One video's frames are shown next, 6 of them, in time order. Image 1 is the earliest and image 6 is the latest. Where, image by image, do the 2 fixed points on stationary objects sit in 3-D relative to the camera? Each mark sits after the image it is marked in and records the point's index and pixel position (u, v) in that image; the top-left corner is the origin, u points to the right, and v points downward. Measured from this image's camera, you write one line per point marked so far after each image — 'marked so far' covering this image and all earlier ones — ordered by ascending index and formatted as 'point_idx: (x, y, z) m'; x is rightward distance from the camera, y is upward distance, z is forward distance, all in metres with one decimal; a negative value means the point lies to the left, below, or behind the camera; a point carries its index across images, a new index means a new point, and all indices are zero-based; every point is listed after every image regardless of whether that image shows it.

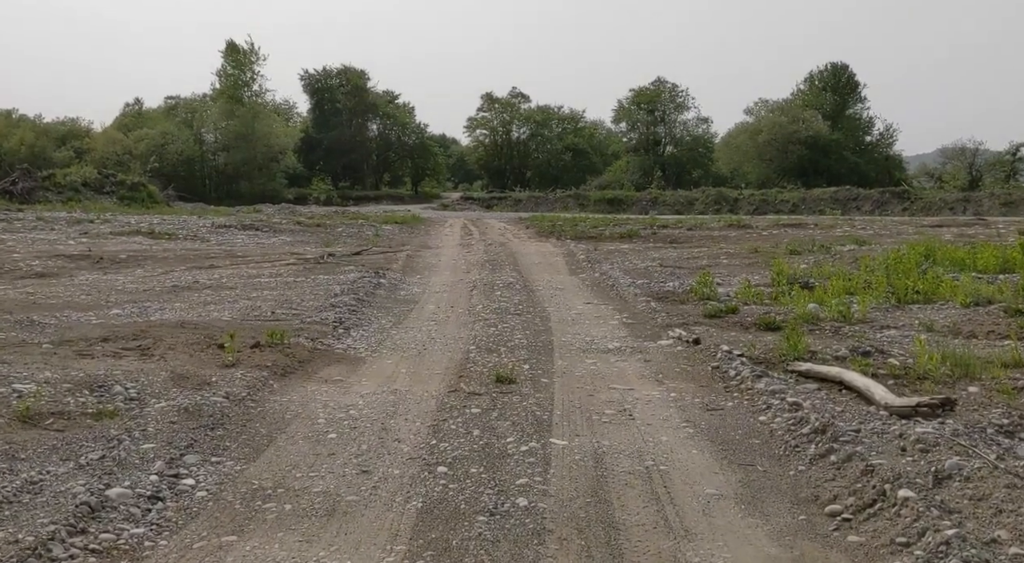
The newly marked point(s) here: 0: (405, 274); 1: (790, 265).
0: (-2.2, +0.1, +19.8) m
1: (+5.5, +0.3, +18.9) m
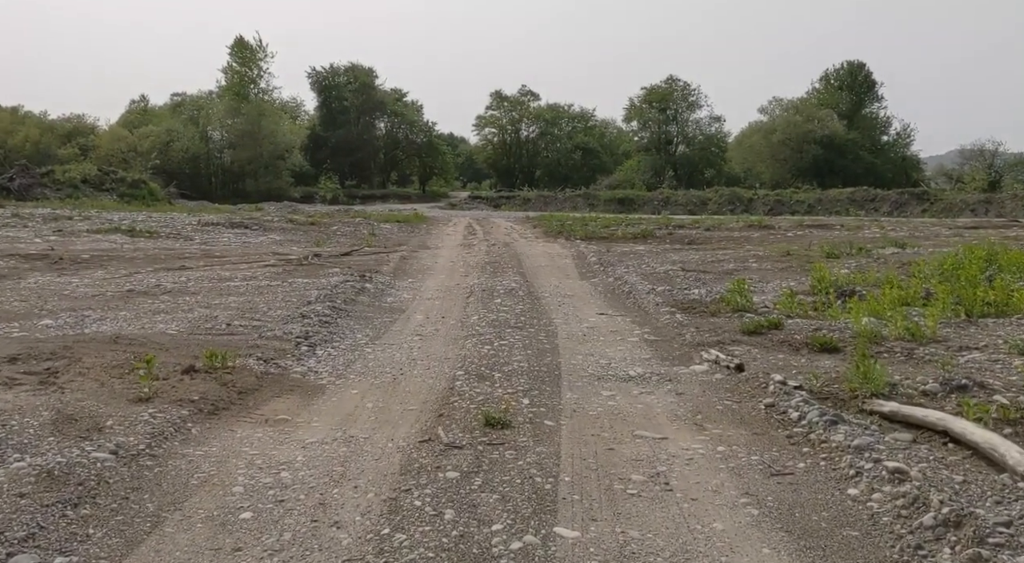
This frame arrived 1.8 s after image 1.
0: (-2.1, +0.1, +17.6) m
1: (+5.5, +0.2, +16.7) m
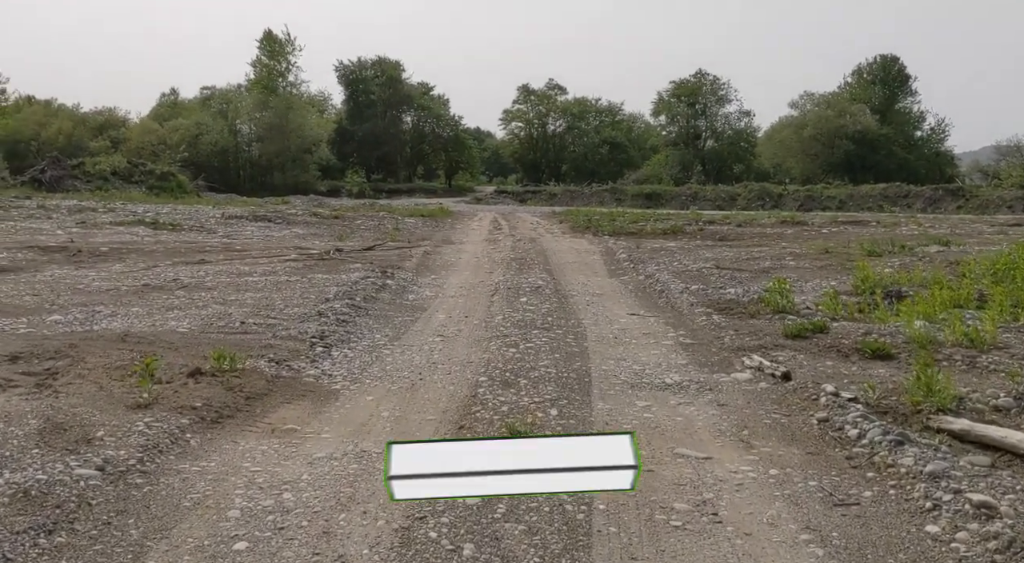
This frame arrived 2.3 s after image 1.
0: (-1.7, +0.1, +17.1) m
1: (+6.0, +0.2, +15.9) m
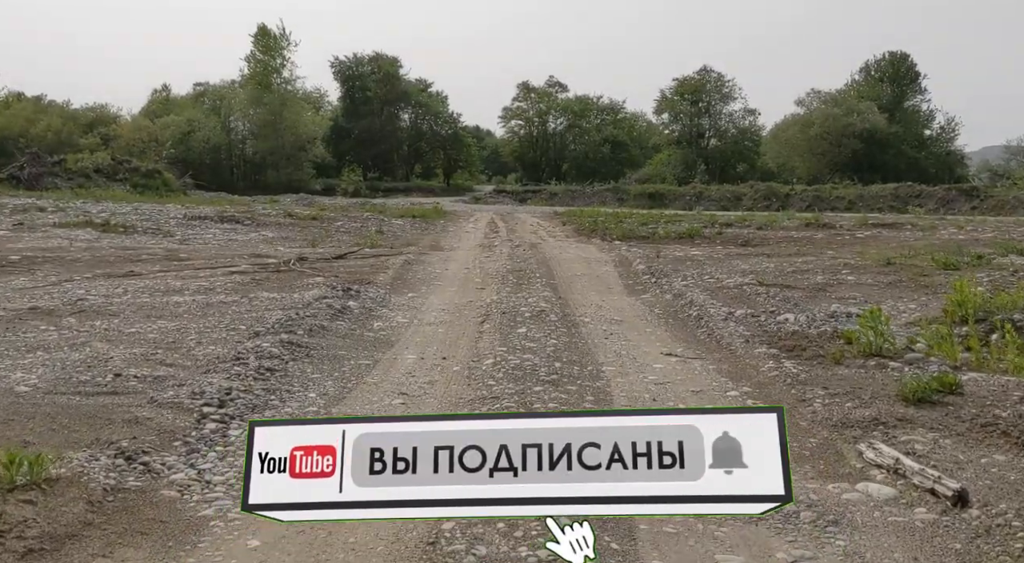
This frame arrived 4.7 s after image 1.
0: (-1.7, -0.1, +13.8) m
1: (+5.9, -0.1, +12.7) m
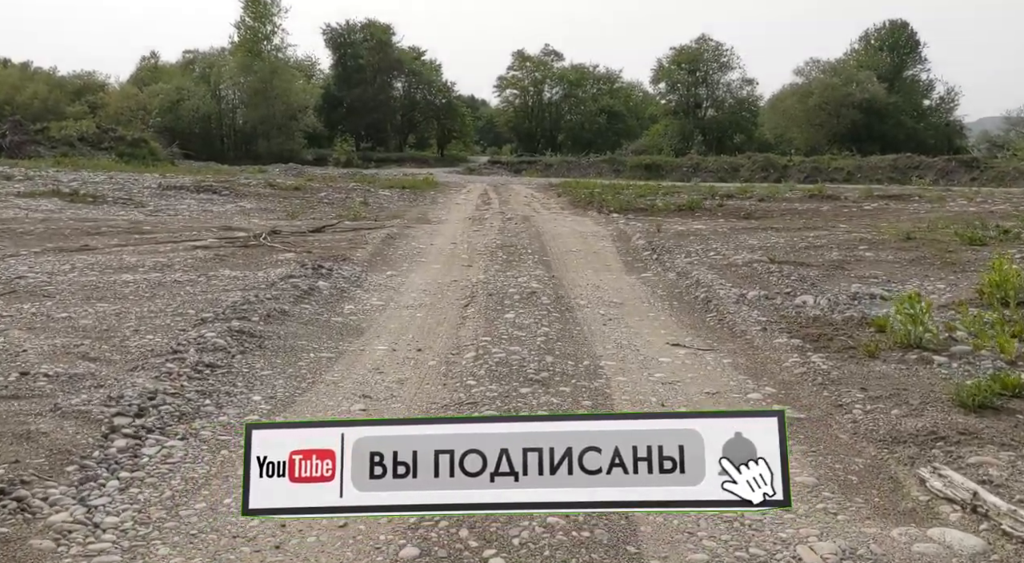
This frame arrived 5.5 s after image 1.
0: (-1.9, +0.2, +12.6) m
1: (+5.8, +0.2, +11.5) m
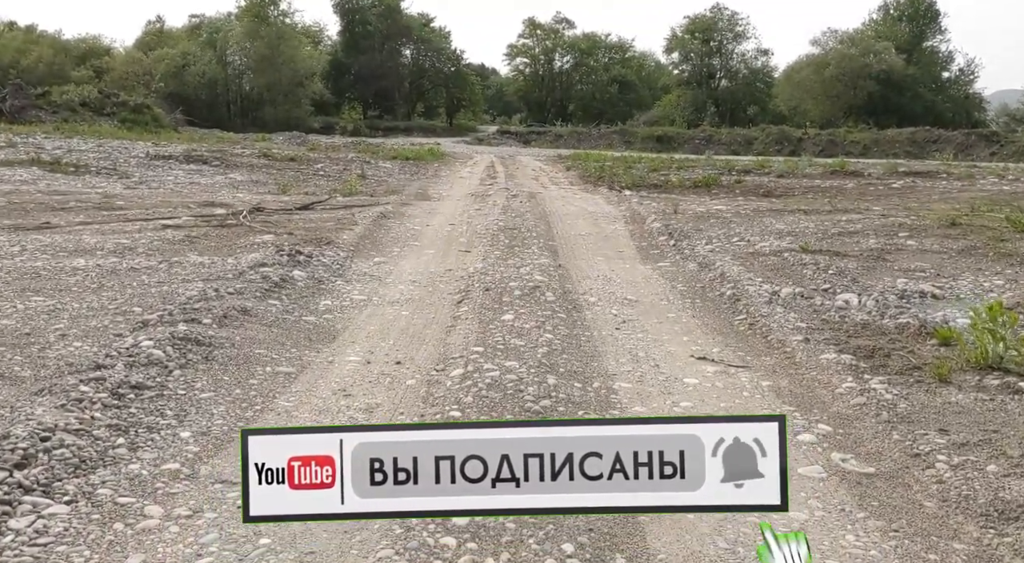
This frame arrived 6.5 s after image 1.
0: (-1.9, +0.3, +11.3) m
1: (+5.8, +0.2, +10.1) m
